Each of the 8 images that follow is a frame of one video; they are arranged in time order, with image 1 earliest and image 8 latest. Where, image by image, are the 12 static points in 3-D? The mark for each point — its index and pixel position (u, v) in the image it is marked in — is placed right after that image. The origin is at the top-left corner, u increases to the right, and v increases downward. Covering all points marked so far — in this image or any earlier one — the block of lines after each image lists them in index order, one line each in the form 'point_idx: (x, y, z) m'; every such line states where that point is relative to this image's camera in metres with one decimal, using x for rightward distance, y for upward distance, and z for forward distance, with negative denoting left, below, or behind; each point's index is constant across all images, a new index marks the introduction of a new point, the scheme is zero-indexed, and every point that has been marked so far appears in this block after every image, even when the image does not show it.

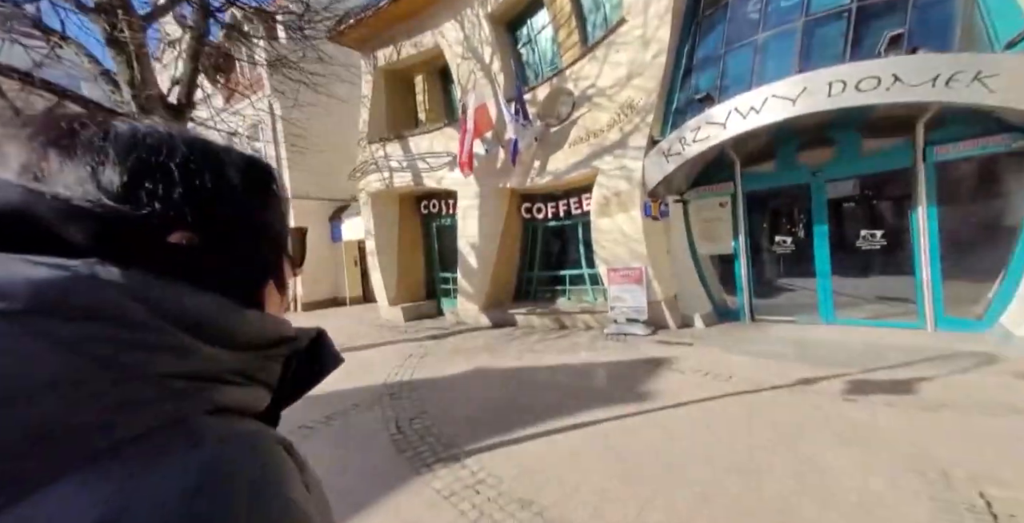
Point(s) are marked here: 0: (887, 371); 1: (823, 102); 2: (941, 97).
0: (+3.8, -1.2, +4.3) m
1: (+4.0, +2.1, +5.5) m
2: (+4.9, +1.9, +4.9) m
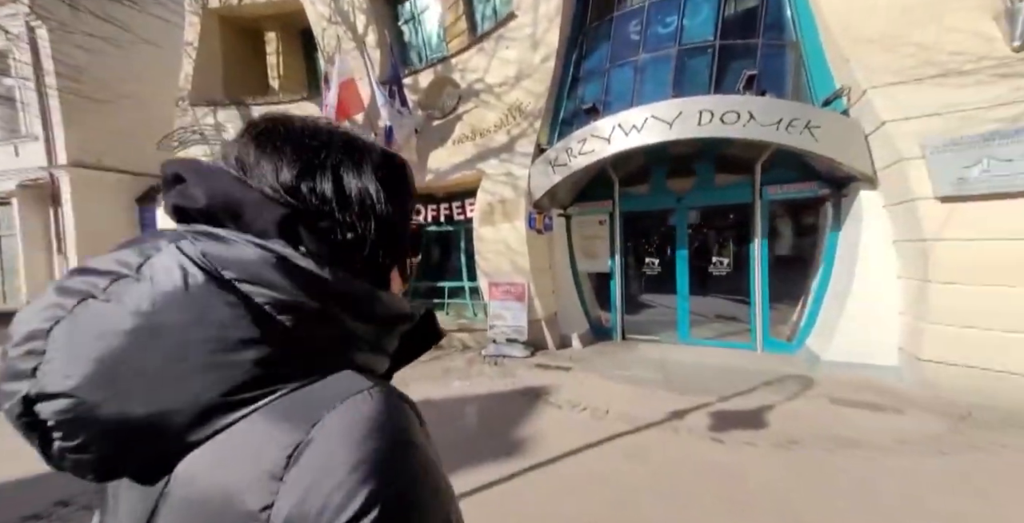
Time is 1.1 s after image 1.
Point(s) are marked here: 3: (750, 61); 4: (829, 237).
0: (+2.5, -1.5, +4.7) m
1: (+2.5, +1.8, +5.8) m
2: (+3.5, +1.6, +5.5) m
3: (+3.5, +3.0, +6.2) m
4: (+4.8, +0.3, +6.0) m
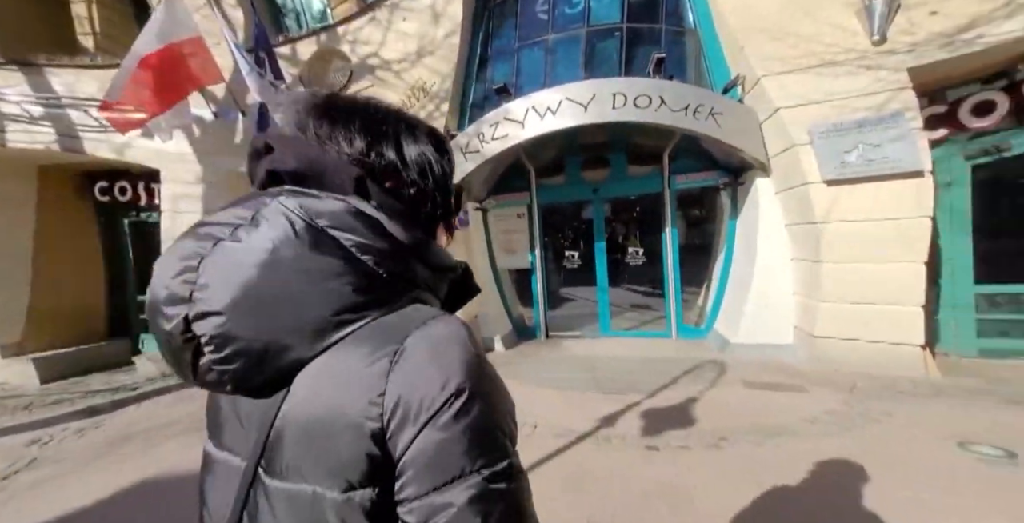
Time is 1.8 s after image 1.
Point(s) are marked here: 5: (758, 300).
0: (+1.7, -1.4, +4.6) m
1: (+1.2, +1.9, +5.6) m
2: (+2.3, +1.8, +5.5) m
3: (+2.1, +3.2, +6.2) m
4: (+3.5, +0.6, +6.3) m
5: (+3.5, -0.5, +5.7) m
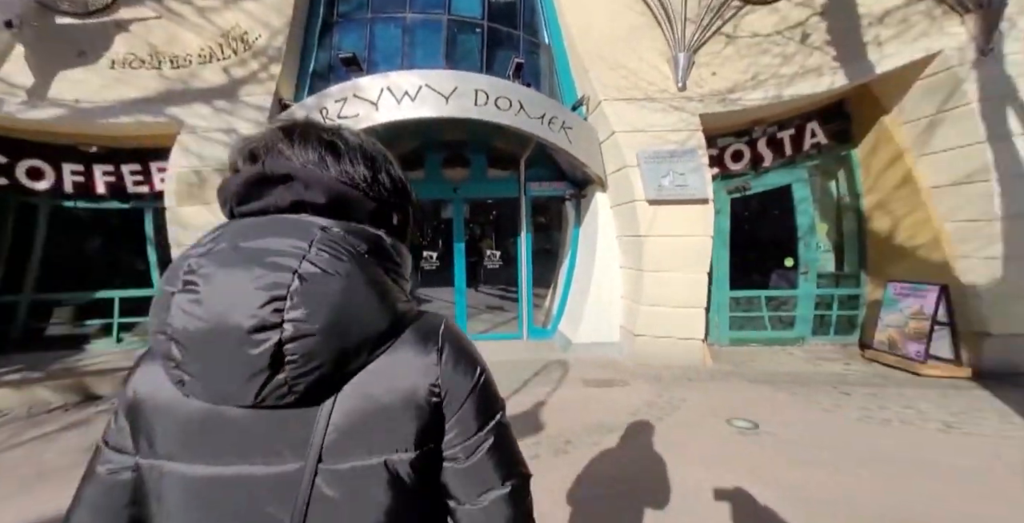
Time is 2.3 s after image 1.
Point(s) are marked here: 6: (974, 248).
0: (+0.1, -1.5, +4.8) m
1: (-0.5, +1.9, +5.4) m
2: (+0.5, +1.7, +5.8) m
3: (0.0, +3.1, +6.3) m
4: (+1.2, +0.6, +7.1) m
5: (+1.4, -0.6, +6.6) m
6: (+5.8, +0.2, +5.3) m
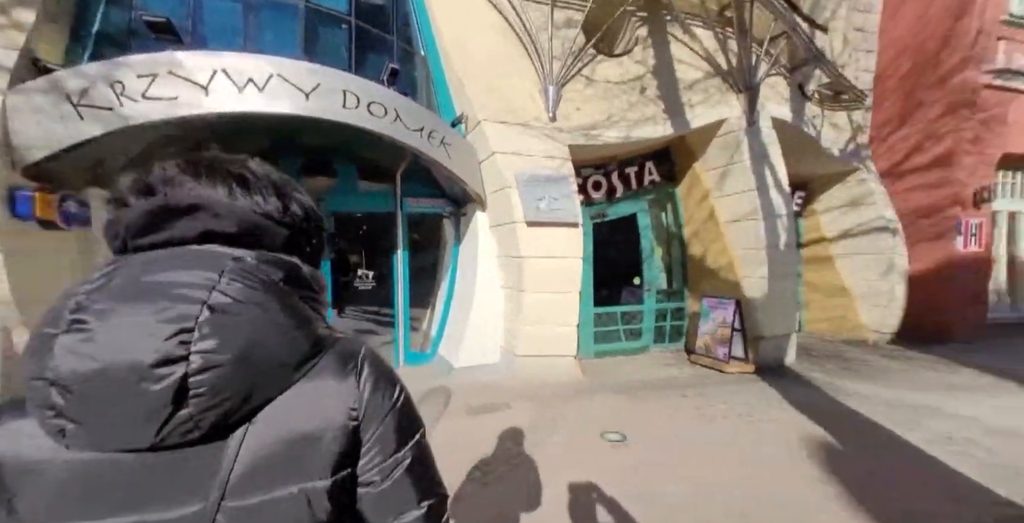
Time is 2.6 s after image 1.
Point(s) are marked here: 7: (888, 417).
0: (-1.0, -1.7, +4.2) m
1: (-1.9, +1.7, +4.7) m
2: (-1.1, +1.5, +5.4) m
3: (-1.8, +2.8, +5.8) m
4: (-0.9, +0.2, +6.8) m
5: (-0.5, -0.9, +6.3) m
6: (+4.0, -0.1, +6.9) m
7: (+4.3, -1.9, +5.0) m
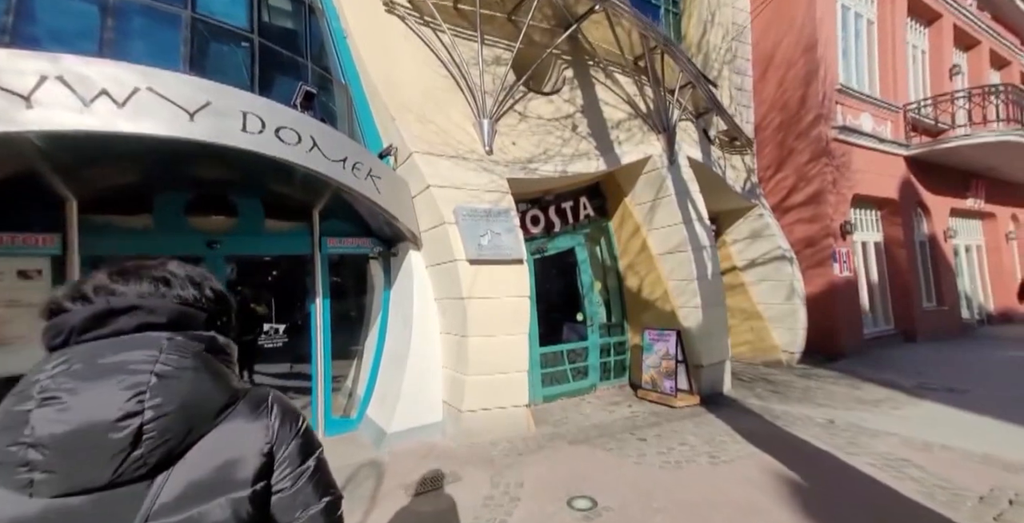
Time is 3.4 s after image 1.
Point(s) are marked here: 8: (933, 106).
0: (-1.2, -2.0, +3.2) m
1: (-2.4, +1.2, +3.9) m
2: (-1.8, +0.9, +4.7) m
3: (-2.6, +2.2, +5.1) m
4: (-1.8, -0.5, +6.0) m
5: (-1.3, -1.5, +5.5) m
6: (+3.0, -0.6, +7.1) m
7: (+3.8, -2.1, +5.1) m
8: (+13.9, +5.2, +14.0) m
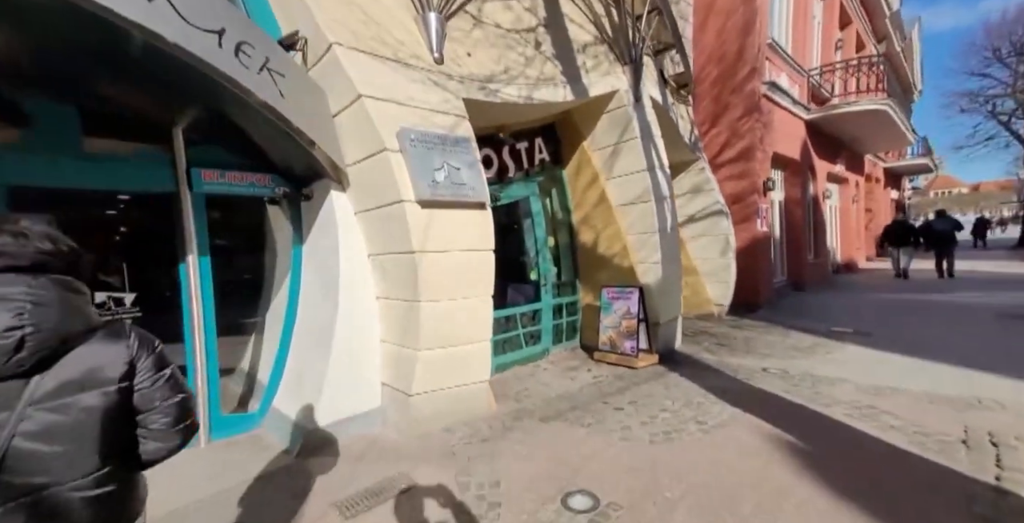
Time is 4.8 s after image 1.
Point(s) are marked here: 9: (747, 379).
0: (-1.1, -1.7, +2.0) m
1: (-2.4, +1.6, +2.1) m
2: (-2.0, +1.4, +3.1) m
3: (-2.8, +2.7, +3.2) m
4: (-2.3, +0.1, +4.4) m
5: (-1.7, -0.9, +4.2) m
6: (+2.1, +0.1, +6.6) m
7: (+3.4, -1.6, +5.0) m
8: (+11.3, +6.7, +15.2) m
9: (+3.1, -1.6, +5.6) m
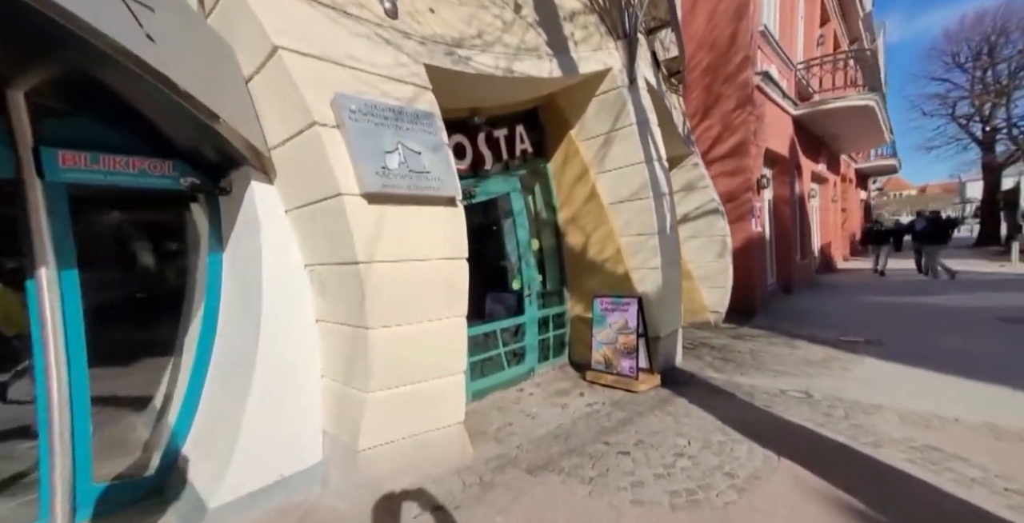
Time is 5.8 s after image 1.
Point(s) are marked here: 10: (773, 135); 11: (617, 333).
0: (-1.1, -1.8, +1.0) m
1: (-2.5, +1.5, +1.0) m
2: (-2.1, +1.3, +2.0) m
3: (-3.0, +2.6, +2.1) m
4: (-2.5, 0.0, +3.4) m
5: (-1.8, -1.0, +3.1) m
6: (+1.8, 0.0, +5.8) m
7: (+3.2, -1.6, +4.2) m
8: (+10.5, +6.7, +14.9) m
9: (+2.9, -1.6, +4.8) m
10: (+6.9, +3.3, +11.1) m
11: (+1.4, -0.9, +5.4) m
